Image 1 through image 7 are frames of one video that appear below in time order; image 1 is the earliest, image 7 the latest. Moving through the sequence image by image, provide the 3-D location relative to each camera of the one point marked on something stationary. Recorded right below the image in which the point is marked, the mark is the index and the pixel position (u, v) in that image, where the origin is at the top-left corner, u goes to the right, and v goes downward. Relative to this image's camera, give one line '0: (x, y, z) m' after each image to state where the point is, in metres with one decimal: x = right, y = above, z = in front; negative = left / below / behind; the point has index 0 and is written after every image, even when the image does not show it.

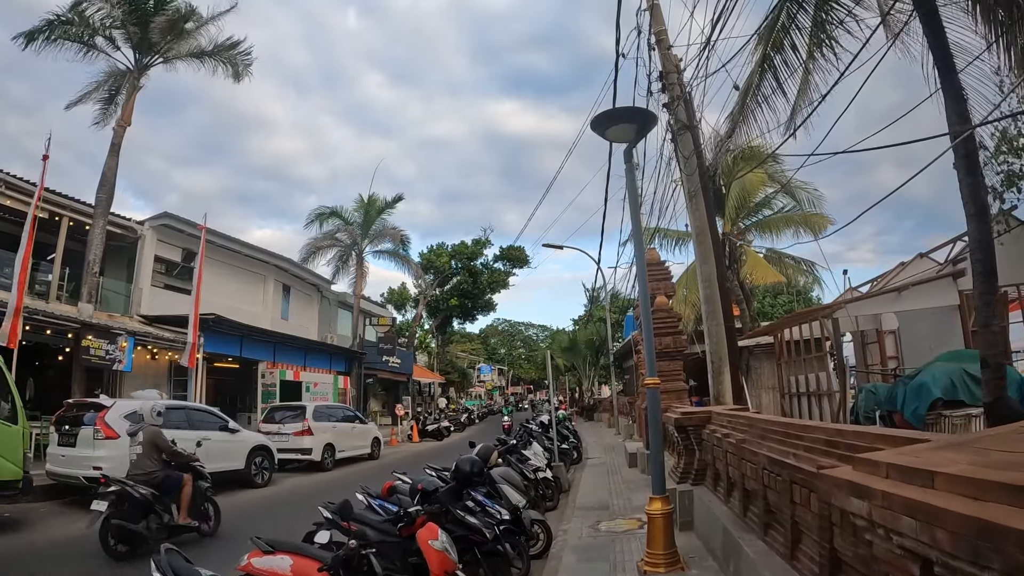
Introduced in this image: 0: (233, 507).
0: (-4.5, -3.5, +10.1) m
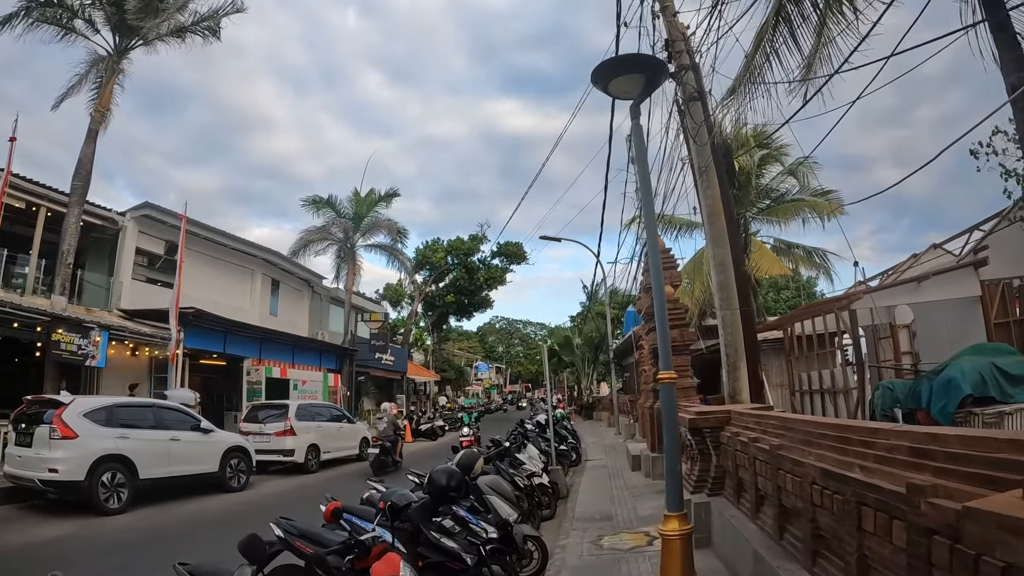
0: (-4.6, -3.3, +9.4) m
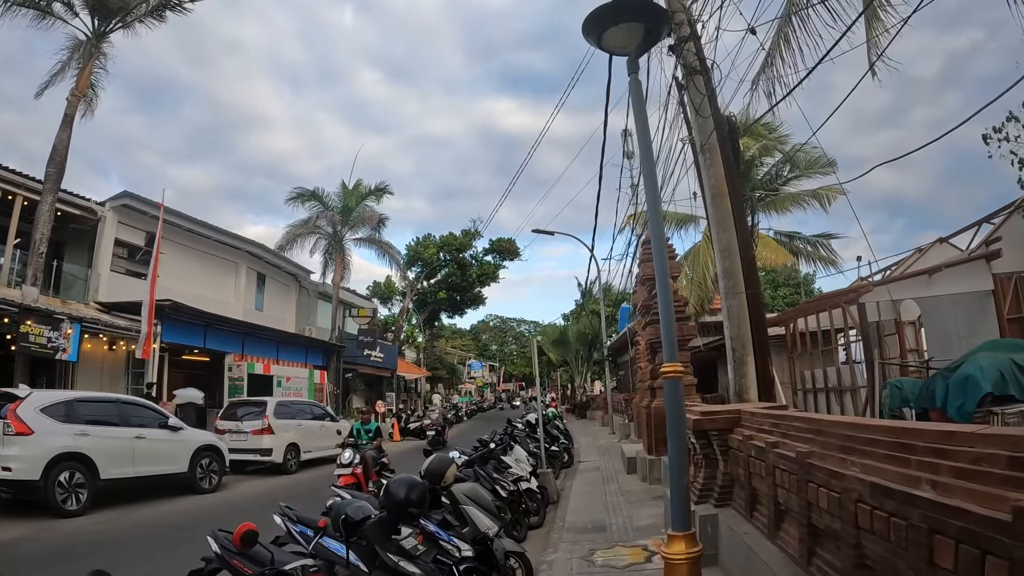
0: (-4.7, -3.2, +8.9) m
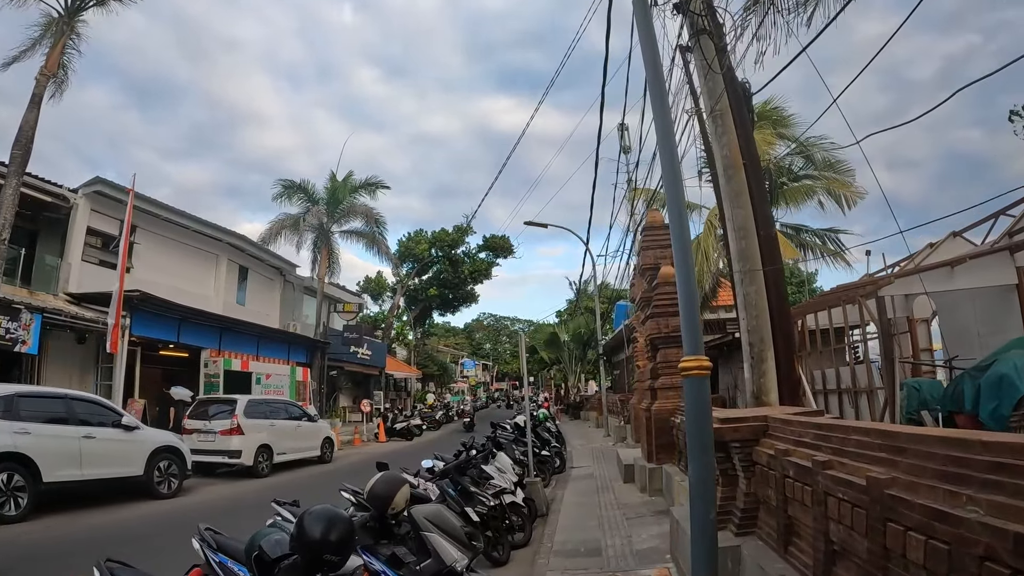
0: (-4.9, -3.0, +8.1) m
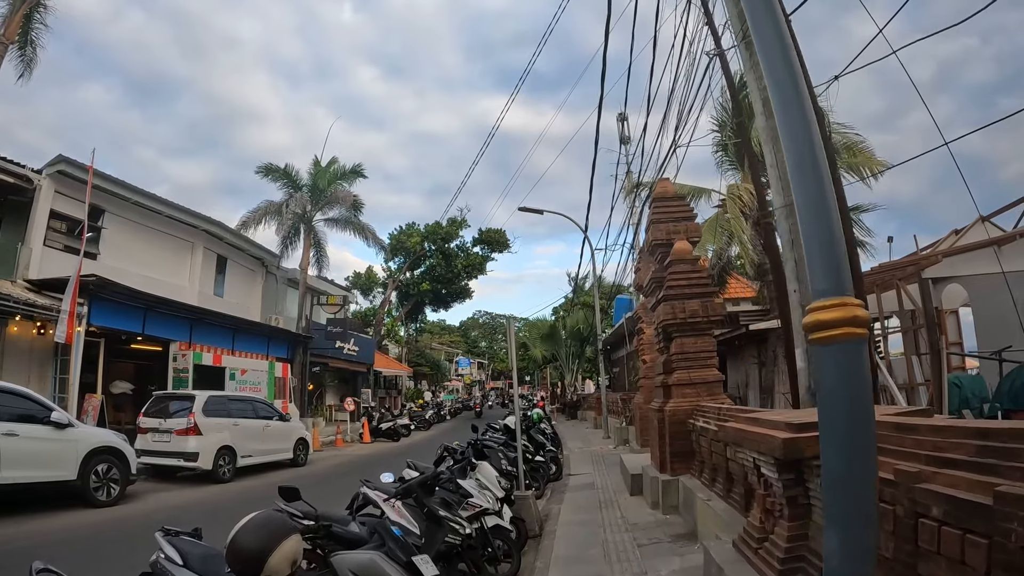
0: (-5.0, -2.7, +7.0) m
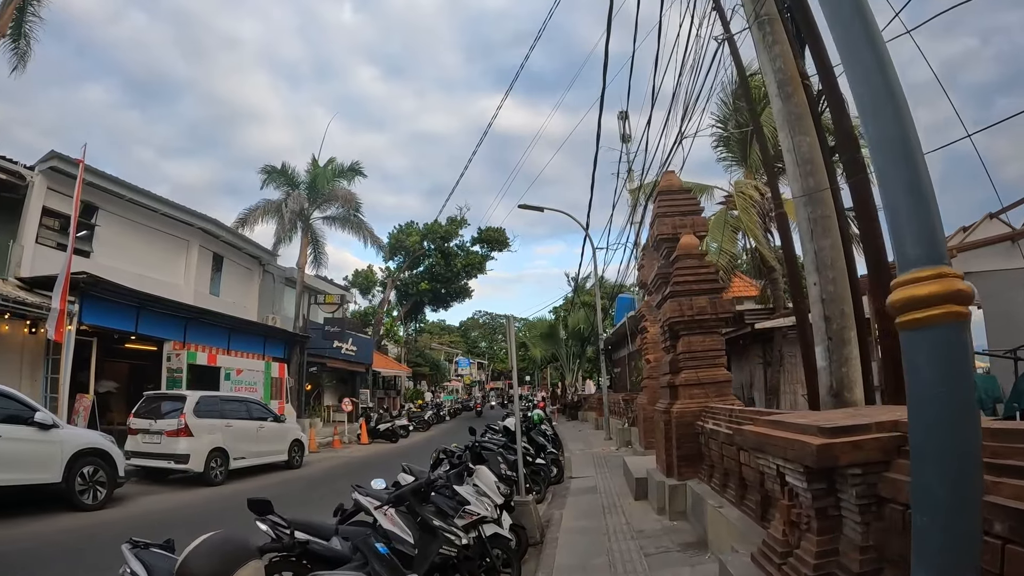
0: (-5.0, -2.7, +6.7) m
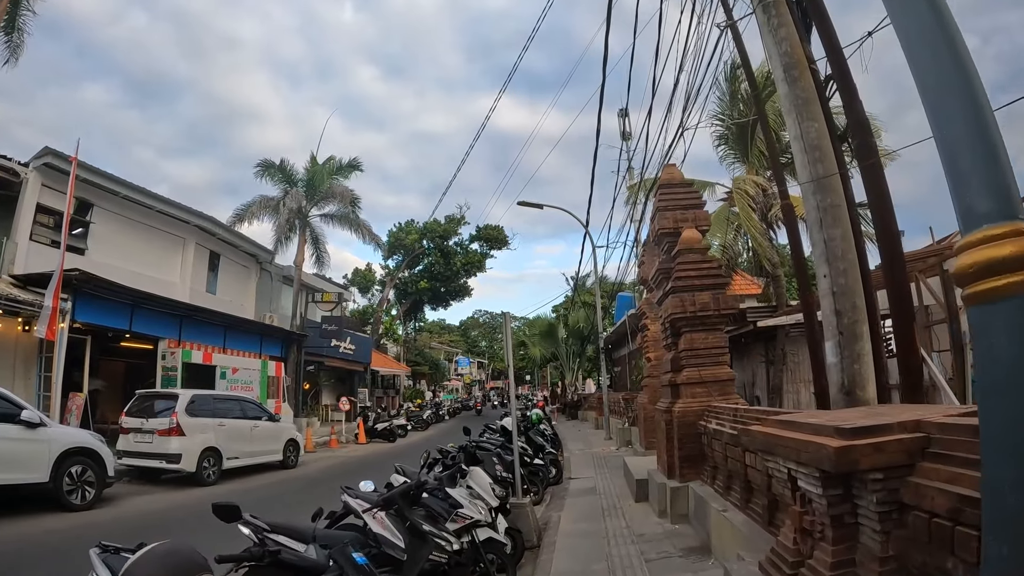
0: (-5.1, -2.7, +6.6) m
